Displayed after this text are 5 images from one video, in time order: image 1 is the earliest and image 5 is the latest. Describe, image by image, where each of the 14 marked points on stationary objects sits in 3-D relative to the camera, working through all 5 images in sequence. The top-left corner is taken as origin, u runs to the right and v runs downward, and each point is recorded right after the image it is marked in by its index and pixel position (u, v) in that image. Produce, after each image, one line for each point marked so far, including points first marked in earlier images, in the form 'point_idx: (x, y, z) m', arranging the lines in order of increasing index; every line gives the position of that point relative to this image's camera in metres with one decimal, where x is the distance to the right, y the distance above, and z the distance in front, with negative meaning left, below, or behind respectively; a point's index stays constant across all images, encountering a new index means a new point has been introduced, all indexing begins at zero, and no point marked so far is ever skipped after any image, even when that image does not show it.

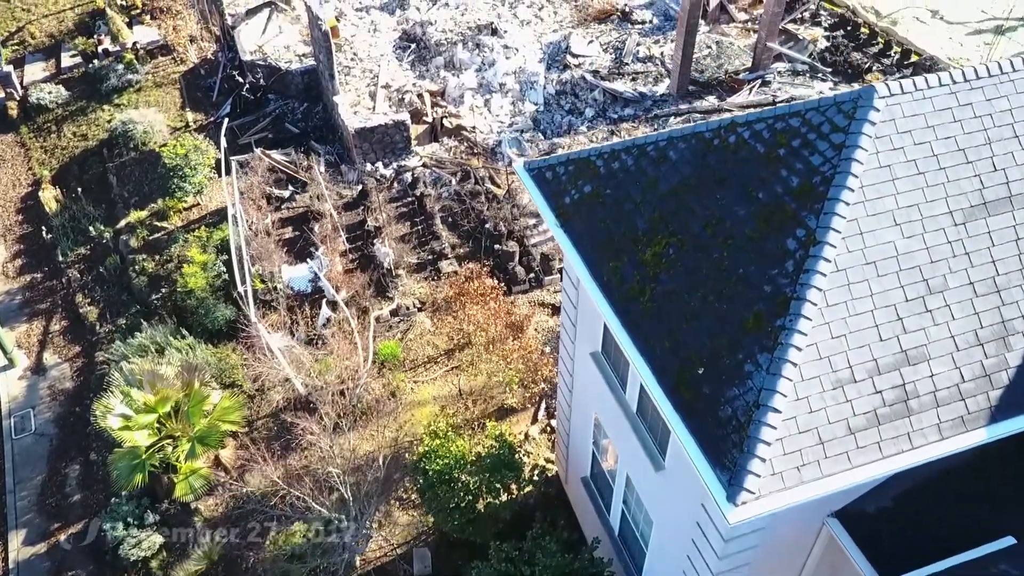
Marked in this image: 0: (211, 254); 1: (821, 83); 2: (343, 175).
0: (-6.3, +0.7, +14.7) m
1: (+8.6, +5.7, +19.5) m
2: (-4.1, +2.7, +17.0) m
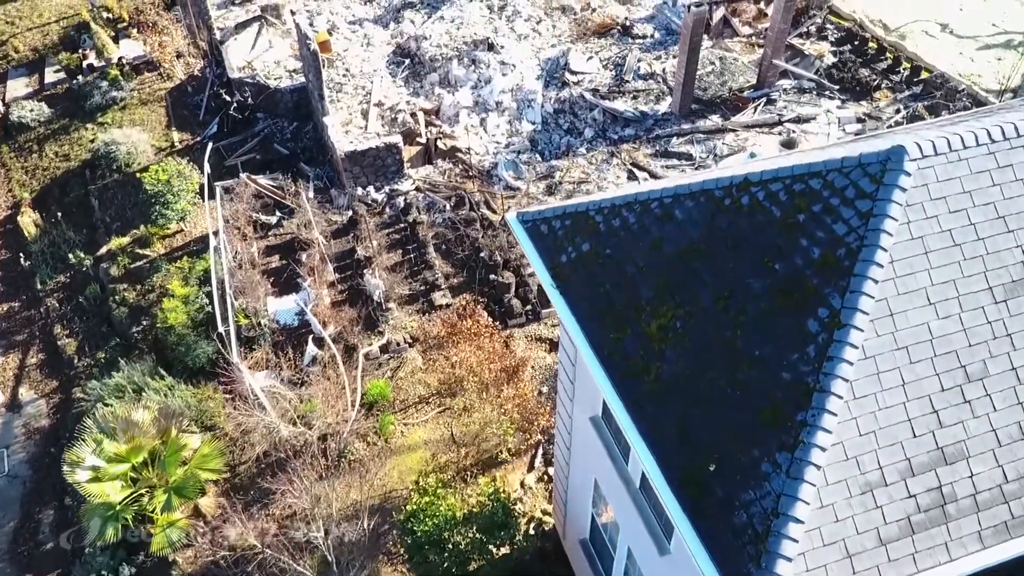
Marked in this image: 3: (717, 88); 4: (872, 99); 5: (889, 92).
0: (-6.4, 0.0, +14.0) m
1: (+8.5, +5.0, +18.9) m
2: (-4.2, +2.1, +16.3) m
3: (+5.6, +5.4, +19.0) m
4: (+9.7, +5.1, +18.9) m
5: (+10.3, +5.4, +19.1) m
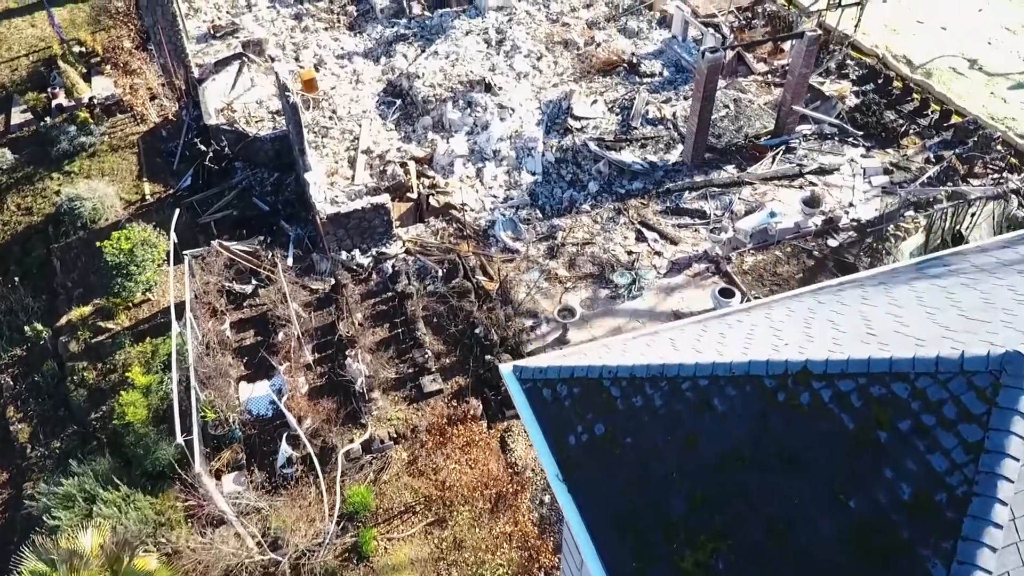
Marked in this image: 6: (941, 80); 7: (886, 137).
0: (-6.4, -1.5, +12.6) m
1: (+8.5, +3.5, +17.5) m
2: (-4.2, +0.5, +14.9) m
3: (+5.5, +3.9, +17.6) m
4: (+9.6, +3.5, +17.5) m
5: (+10.2, +3.8, +17.7) m
6: (+12.0, +5.8, +19.6) m
7: (+9.5, +3.8, +17.8) m
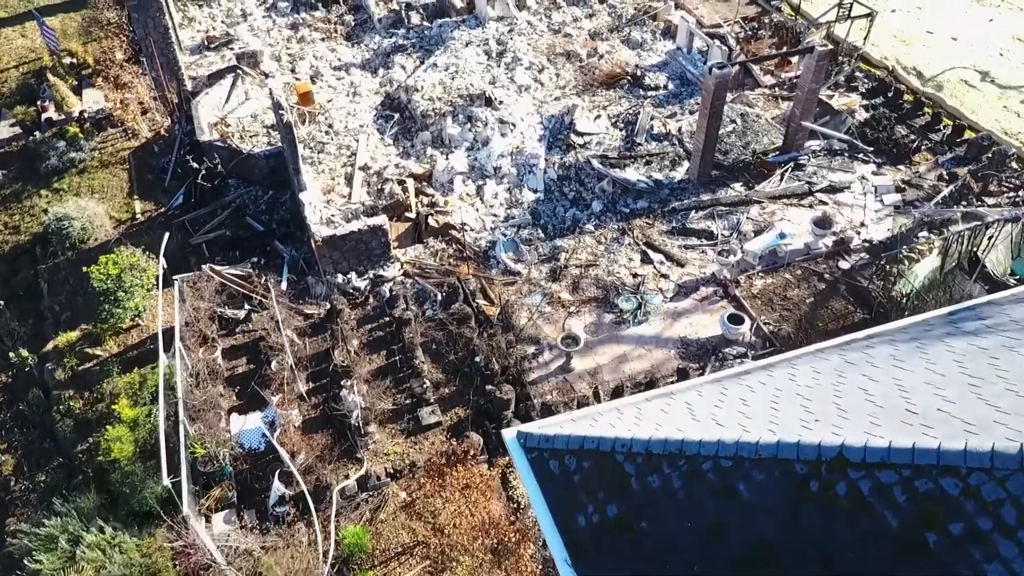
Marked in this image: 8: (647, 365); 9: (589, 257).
0: (-6.4, -2.0, +12.2) m
1: (+8.5, +3.0, +17.0) m
2: (-4.2, 0.0, +14.5) m
3: (+5.6, +3.4, +17.2) m
4: (+9.7, +3.0, +17.1) m
5: (+10.3, +3.3, +17.3) m
6: (+12.0, +5.3, +19.1) m
7: (+9.5, +3.3, +17.3) m
8: (+2.5, -1.4, +13.2) m
9: (+1.6, +0.7, +15.1) m
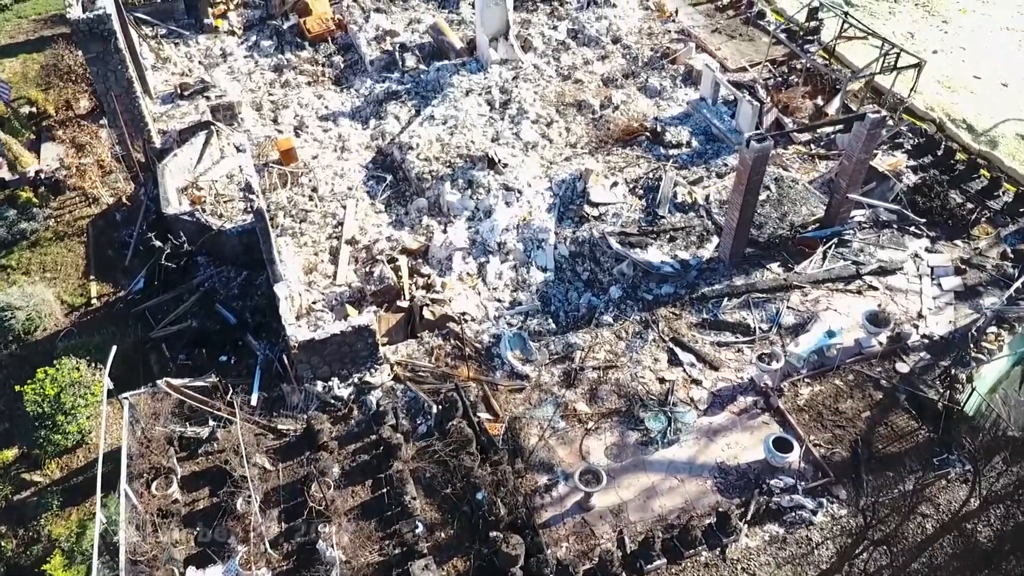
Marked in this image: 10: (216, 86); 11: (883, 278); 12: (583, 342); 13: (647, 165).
0: (-6.2, -4.0, +10.2) m
1: (+8.6, +1.0, +15.0) m
2: (-4.0, -2.0, +12.5) m
3: (+5.7, +1.4, +15.2) m
4: (+9.8, +1.1, +15.1) m
5: (+10.4, +1.3, +15.3) m
6: (+12.2, +3.3, +17.2) m
7: (+9.6, +1.4, +15.3) m
8: (+2.7, -3.4, +11.2) m
9: (+1.8, -1.3, +13.1) m
10: (-8.2, +5.6, +19.4) m
11: (+7.5, +0.2, +14.3) m
12: (+1.3, -1.0, +13.4) m
13: (+3.2, +2.9, +16.4) m
